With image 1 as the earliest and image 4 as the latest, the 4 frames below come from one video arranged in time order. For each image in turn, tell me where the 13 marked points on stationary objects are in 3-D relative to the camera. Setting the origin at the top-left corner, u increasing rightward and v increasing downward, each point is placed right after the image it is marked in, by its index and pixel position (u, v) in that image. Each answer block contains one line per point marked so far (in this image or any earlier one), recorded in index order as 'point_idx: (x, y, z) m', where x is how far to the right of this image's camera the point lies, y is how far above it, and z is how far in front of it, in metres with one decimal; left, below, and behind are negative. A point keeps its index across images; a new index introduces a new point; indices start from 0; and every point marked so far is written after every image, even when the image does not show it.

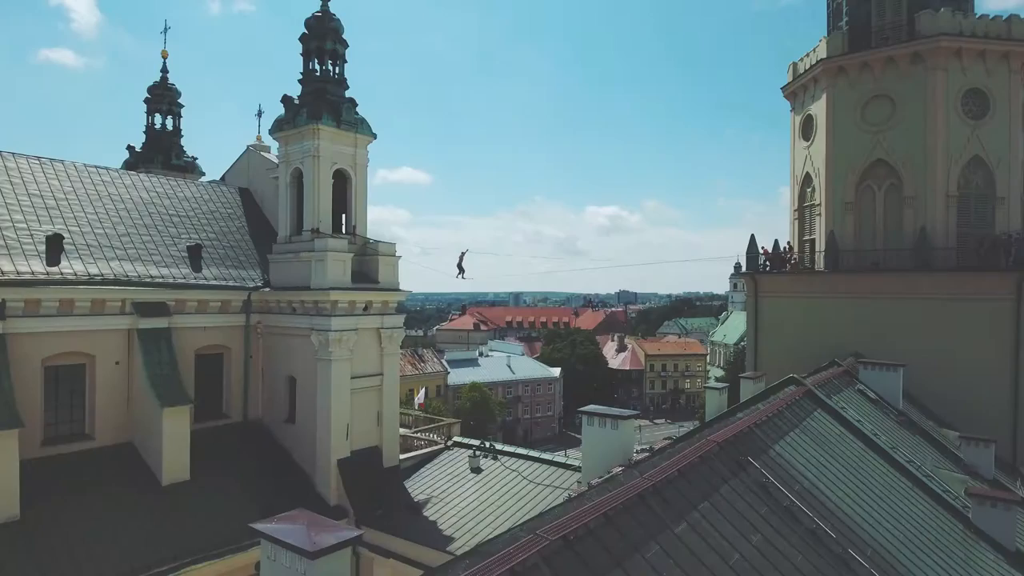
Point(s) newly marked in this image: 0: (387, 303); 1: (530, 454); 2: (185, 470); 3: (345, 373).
0: (-3.1, -0.4, +16.1) m
1: (+0.5, -4.1, +16.4) m
2: (-6.9, -3.8, +13.9) m
3: (-3.9, -2.0, +15.3) m
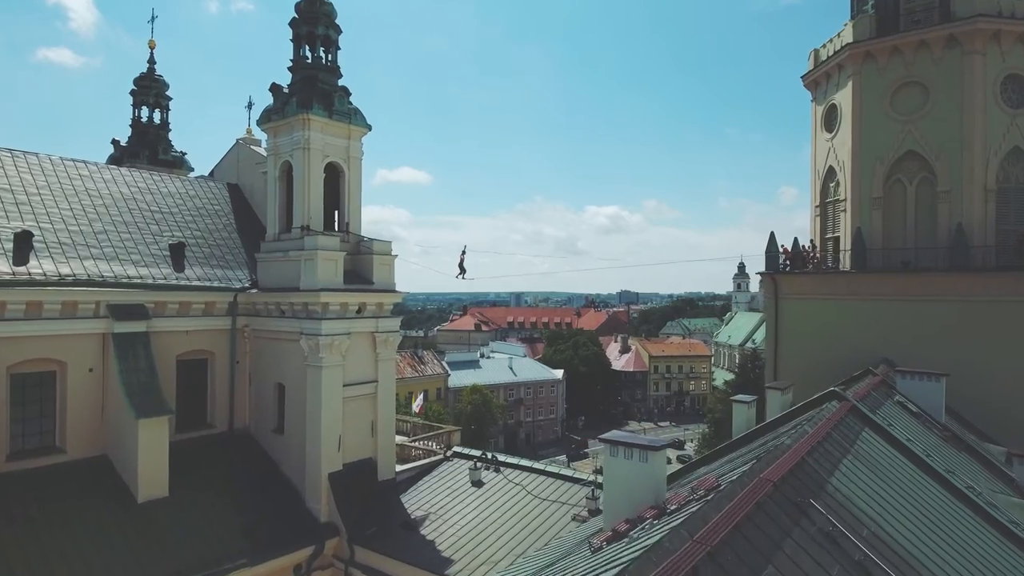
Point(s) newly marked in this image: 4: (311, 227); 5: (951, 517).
0: (-3.0, -0.4, +15.1) m
1: (+0.6, -4.2, +15.3) m
2: (-6.8, -3.8, +12.8) m
3: (-3.8, -2.0, +14.3) m
4: (-4.5, +1.4, +14.9) m
5: (+4.4, -2.3, +6.7) m
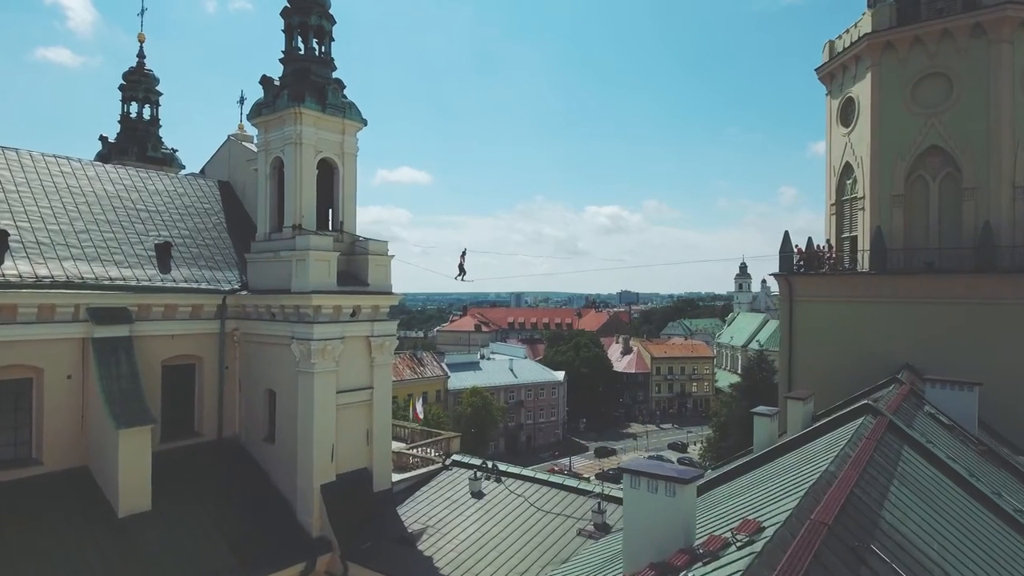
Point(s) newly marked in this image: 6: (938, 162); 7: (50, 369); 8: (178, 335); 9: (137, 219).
0: (-2.9, -0.4, +14.4) m
1: (+0.6, -4.2, +14.7) m
2: (-6.7, -3.9, +12.2) m
3: (-3.8, -2.0, +13.6) m
4: (-4.5, +1.3, +14.2) m
5: (+4.5, -2.4, +6.0) m
6: (+8.6, +2.5, +13.3) m
7: (-8.6, -1.5, +12.3) m
8: (-7.1, -1.0, +14.0) m
9: (-8.6, +1.6, +15.2) m
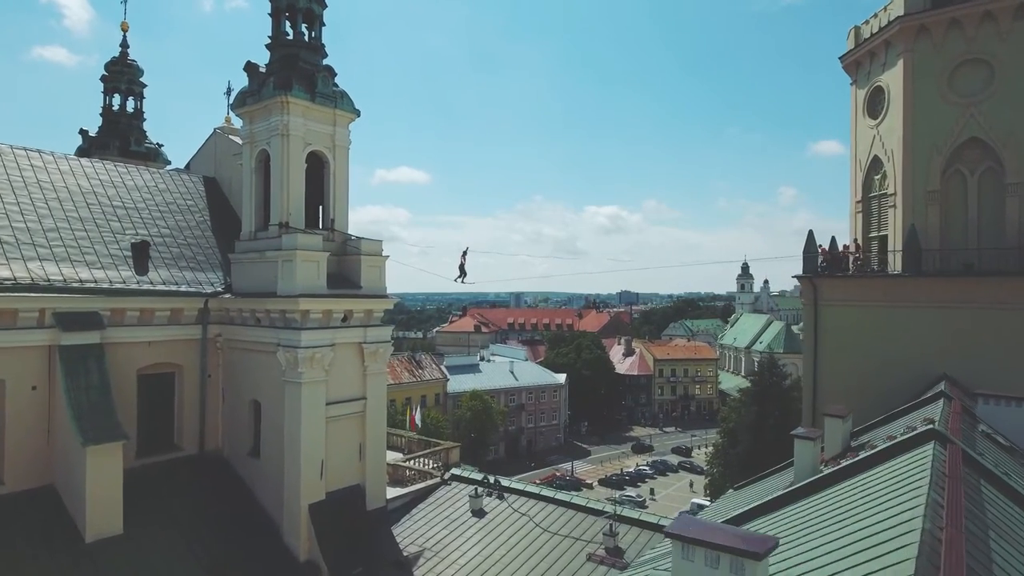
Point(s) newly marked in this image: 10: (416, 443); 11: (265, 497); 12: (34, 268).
0: (-2.9, -0.5, +13.4) m
1: (+0.7, -4.3, +13.6) m
2: (-6.7, -3.9, +11.1) m
3: (-3.7, -2.1, +12.6) m
4: (-4.4, +1.3, +13.2) m
5: (+4.6, -2.4, +5.0) m
6: (+8.7, +2.5, +12.3) m
7: (-8.5, -1.6, +11.2) m
8: (-7.0, -1.1, +13.0) m
9: (-8.5, +1.5, +14.1) m
10: (-2.8, -4.5, +19.2) m
11: (-4.9, -4.1, +13.0) m
12: (-8.6, +0.4, +11.9) m
